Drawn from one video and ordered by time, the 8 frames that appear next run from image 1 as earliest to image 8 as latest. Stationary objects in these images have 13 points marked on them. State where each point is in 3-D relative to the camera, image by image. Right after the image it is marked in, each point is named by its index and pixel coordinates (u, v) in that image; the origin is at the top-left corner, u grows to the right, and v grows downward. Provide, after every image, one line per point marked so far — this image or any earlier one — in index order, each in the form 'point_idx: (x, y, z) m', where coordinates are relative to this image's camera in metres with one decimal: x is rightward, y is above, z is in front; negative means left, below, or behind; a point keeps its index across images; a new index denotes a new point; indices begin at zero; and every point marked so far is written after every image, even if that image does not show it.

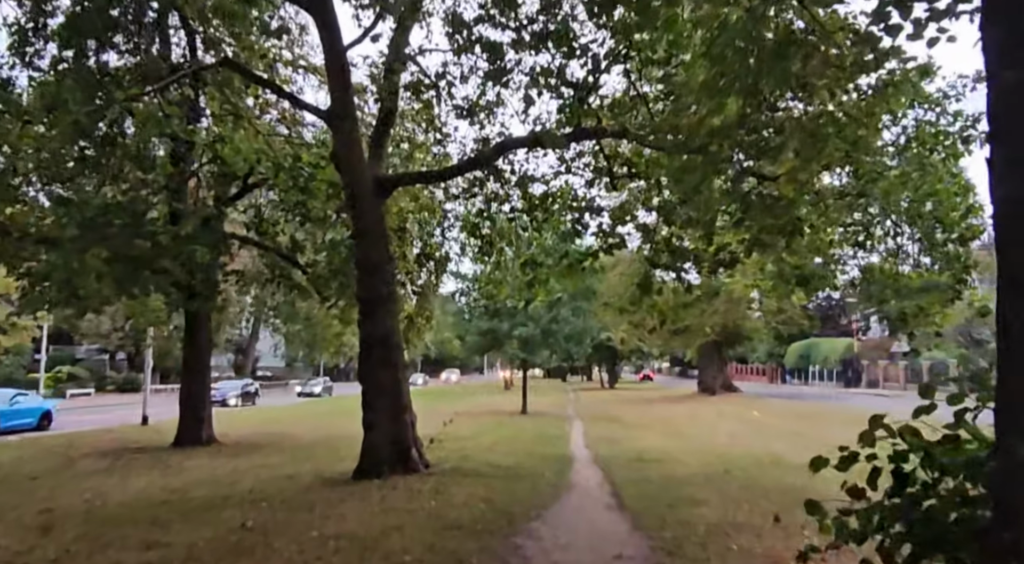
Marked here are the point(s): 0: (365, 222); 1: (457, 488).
0: (-2.5, +1.0, +11.7) m
1: (-0.8, -2.9, +10.0) m
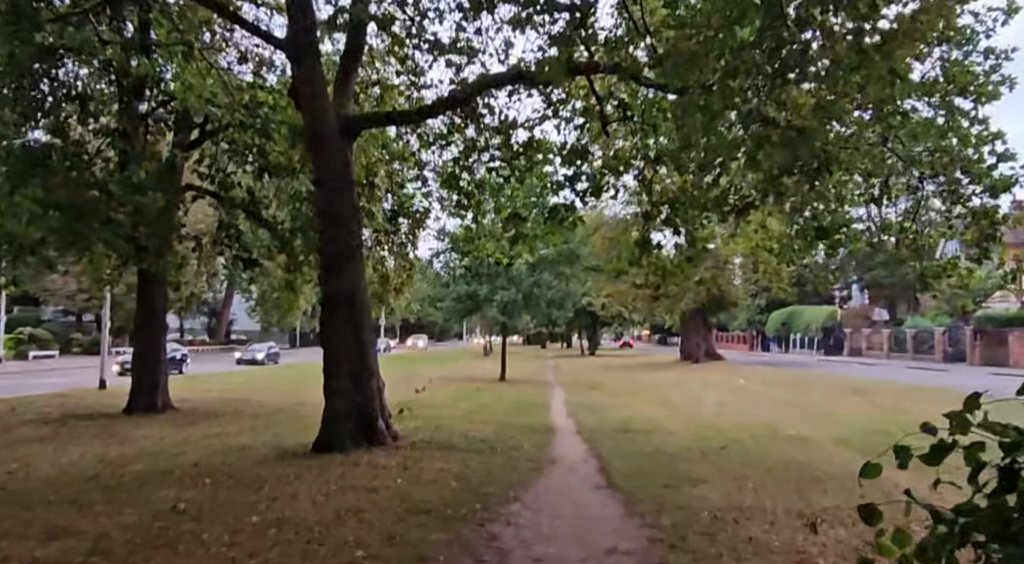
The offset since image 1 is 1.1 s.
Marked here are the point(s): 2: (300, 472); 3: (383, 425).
0: (-2.8, +1.7, +10.4) m
1: (-1.1, -2.3, +9.0) m
2: (-2.6, -2.3, +8.6) m
3: (-1.9, -2.2, +10.5) m
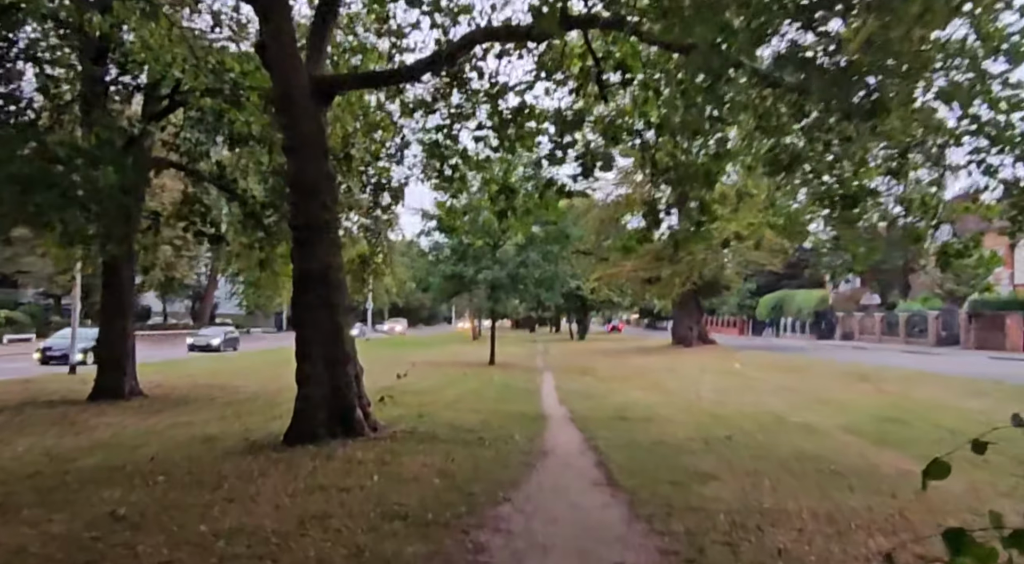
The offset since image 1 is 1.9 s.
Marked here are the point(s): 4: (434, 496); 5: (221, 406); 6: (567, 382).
0: (-2.9, +2.0, +9.5) m
1: (-1.2, -2.0, +8.1) m
2: (-2.7, -2.0, +7.7) m
3: (-2.1, -1.8, +9.7) m
4: (-0.7, -1.9, +6.4) m
5: (-5.8, -2.5, +14.1) m
6: (+1.6, -2.9, +20.1) m
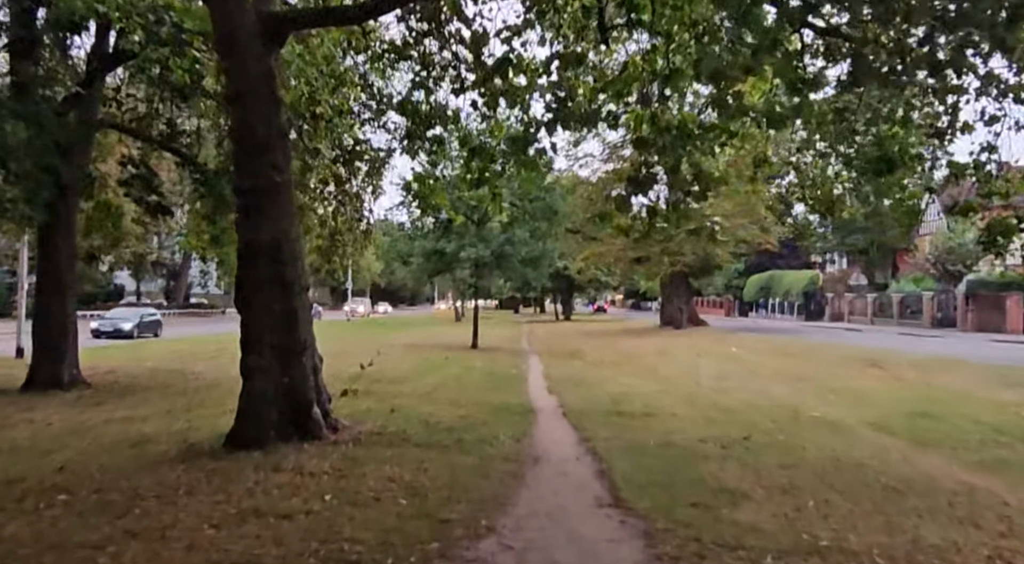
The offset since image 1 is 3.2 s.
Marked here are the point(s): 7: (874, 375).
0: (-3.1, +2.3, +8.0) m
1: (-1.4, -1.8, +6.8) m
2: (-2.8, -1.8, +6.3) m
3: (-2.3, -1.6, +8.3) m
4: (-0.8, -1.7, +5.0) m
5: (-6.1, -2.1, +12.6) m
6: (+1.2, -2.3, +18.8) m
7: (+7.4, -1.9, +14.3) m
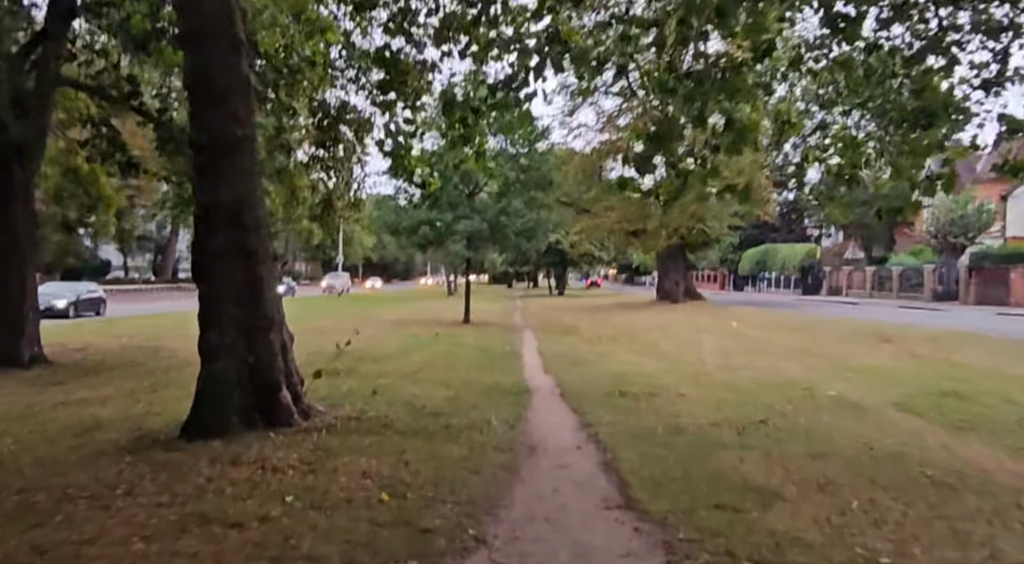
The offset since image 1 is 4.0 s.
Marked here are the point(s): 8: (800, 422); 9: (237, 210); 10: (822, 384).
0: (-3.1, +2.6, +7.0) m
1: (-1.4, -1.5, +5.9) m
2: (-2.9, -1.5, +5.4) m
3: (-2.3, -1.2, +7.5) m
4: (-0.9, -1.5, +4.2) m
5: (-6.2, -1.6, +11.7) m
6: (+1.0, -1.6, +18.0) m
7: (+7.2, -1.4, +13.5) m
8: (+3.2, -1.6, +7.8) m
9: (-2.7, +0.7, +7.0) m
10: (+4.7, -1.6, +10.6) m
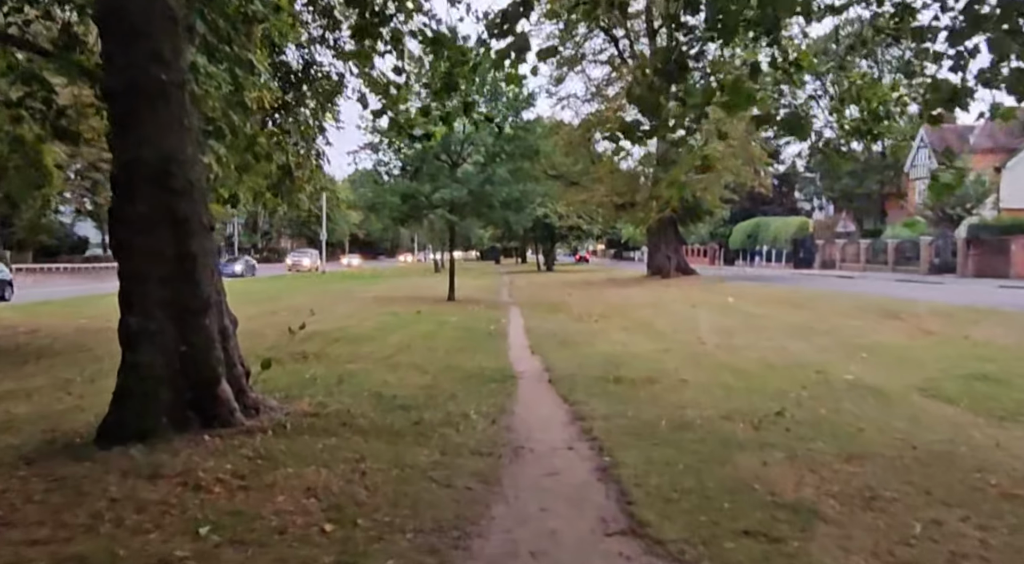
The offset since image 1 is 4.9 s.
0: (-3.3, +2.8, +5.8) m
1: (-1.6, -1.3, +4.9) m
2: (-3.0, -1.4, +4.4) m
3: (-2.5, -1.0, +6.4) m
4: (-1.0, -1.4, +3.2) m
5: (-6.5, -1.2, +10.6) m
6: (+0.6, -1.0, +17.0) m
7: (+7.0, -0.8, +12.6) m
8: (+3.0, -1.3, +6.8) m
9: (-2.9, +0.9, +5.8) m
10: (+4.5, -1.2, +9.7) m
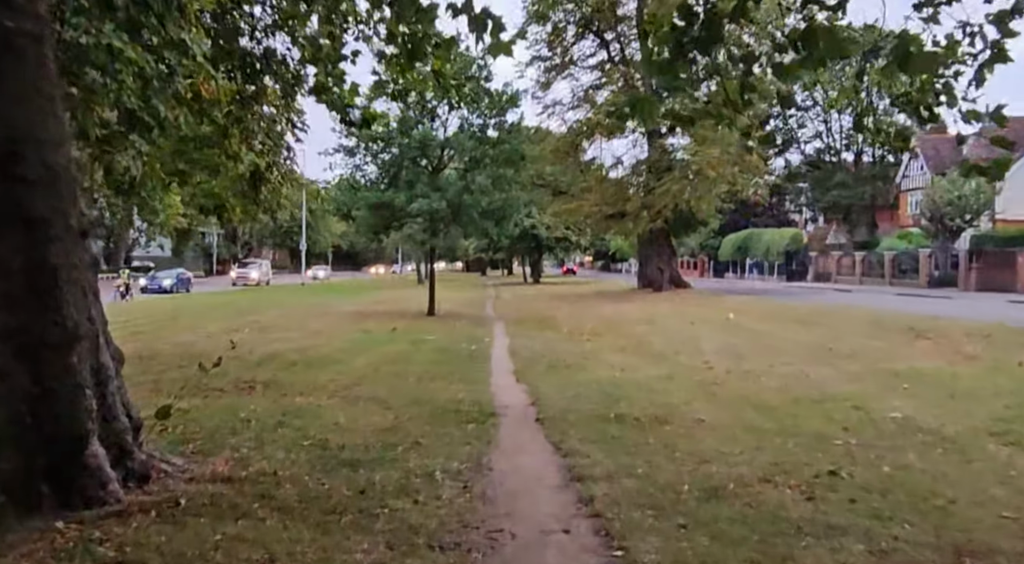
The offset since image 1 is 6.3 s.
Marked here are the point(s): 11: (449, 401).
0: (-3.5, +2.7, +4.2) m
1: (-1.7, -1.4, +3.3) m
2: (-3.1, -1.5, +2.8) m
3: (-2.7, -1.1, +4.8) m
4: (-1.1, -1.5, +1.6) m
5: (-6.7, -1.4, +8.9) m
6: (+0.3, -1.3, +15.5) m
7: (+6.7, -1.1, +11.2) m
8: (+2.9, -1.4, +5.4) m
9: (-3.0, +0.8, +4.3) m
10: (+4.2, -1.4, +8.2) m
11: (-0.8, -1.4, +8.3) m
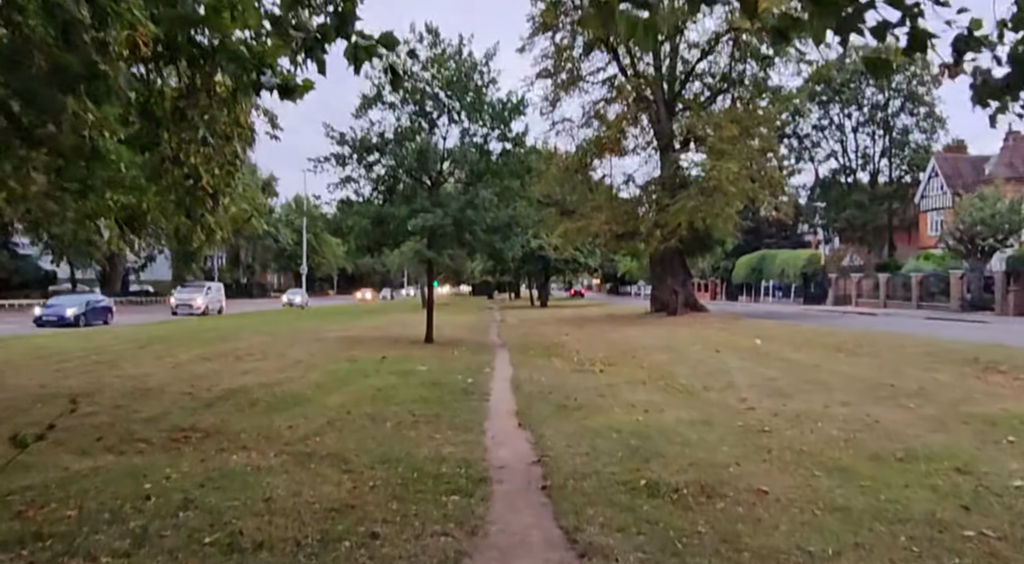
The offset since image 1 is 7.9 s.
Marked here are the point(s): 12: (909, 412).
0: (-3.5, +2.6, +2.5) m
1: (-1.8, -1.5, +1.5) m
2: (-3.2, -1.5, +1.0) m
3: (-2.7, -1.2, +3.0) m
4: (-1.2, -1.5, -0.3) m
5: (-6.7, -1.7, +7.2) m
6: (+0.3, -1.7, +13.6) m
7: (+6.7, -1.4, +9.3) m
8: (+2.8, -1.6, +3.5) m
9: (-3.1, +0.7, +2.5) m
10: (+4.2, -1.6, +6.3) m
11: (-0.8, -1.6, +6.5) m
12: (+4.7, -1.6, +8.3) m
